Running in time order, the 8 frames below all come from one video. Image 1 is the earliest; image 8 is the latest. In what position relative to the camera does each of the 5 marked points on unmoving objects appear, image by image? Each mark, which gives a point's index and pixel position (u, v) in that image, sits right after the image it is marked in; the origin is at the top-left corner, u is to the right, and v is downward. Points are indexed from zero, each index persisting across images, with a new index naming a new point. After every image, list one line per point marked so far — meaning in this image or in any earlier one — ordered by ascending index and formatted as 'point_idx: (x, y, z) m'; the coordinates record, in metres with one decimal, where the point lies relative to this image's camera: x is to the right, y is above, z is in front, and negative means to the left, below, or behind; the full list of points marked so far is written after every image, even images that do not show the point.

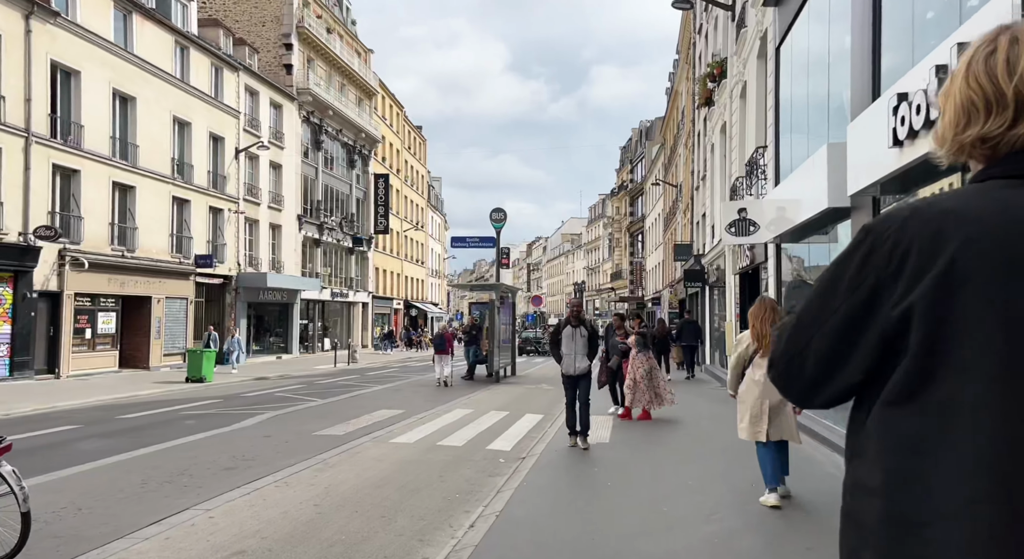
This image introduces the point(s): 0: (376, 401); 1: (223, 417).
0: (-2.5, -2.3, +15.0) m
1: (-4.7, -2.2, +13.2) m
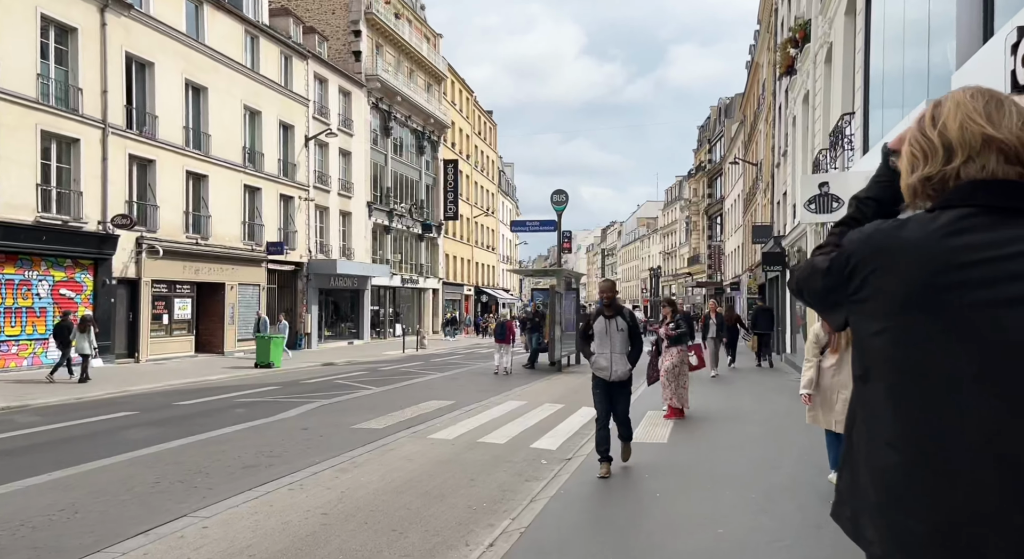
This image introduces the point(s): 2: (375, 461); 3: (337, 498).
0: (-1.5, -2.0, +14.6) m
1: (-3.8, -2.0, +13.0) m
2: (-1.3, -1.7, +7.4) m
3: (-1.3, -1.6, +6.0) m
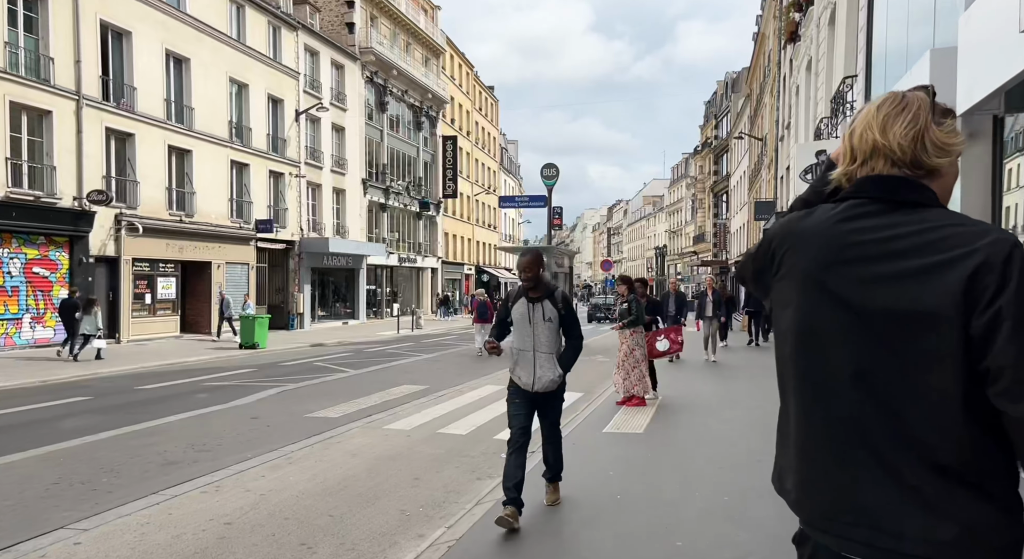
0: (-1.8, -1.6, +13.8) m
1: (-4.2, -1.7, +12.3) m
2: (-1.6, -1.5, +6.7) m
3: (-1.7, -1.5, +5.3) m
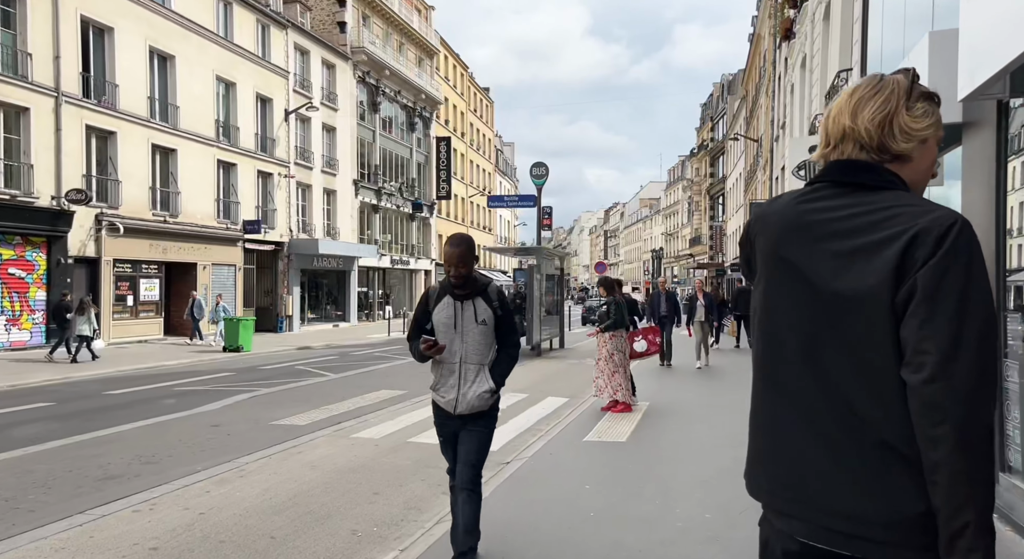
0: (-2.1, -1.6, +13.4) m
1: (-4.4, -1.7, +11.8) m
2: (-1.9, -1.5, +6.2) m
3: (-1.9, -1.5, +4.8) m
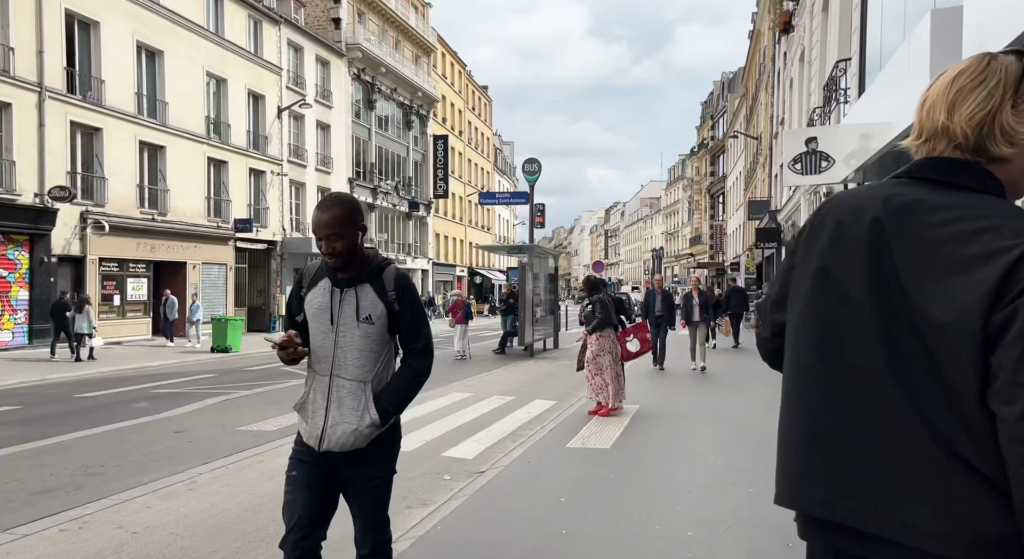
0: (-2.2, -1.6, +12.9) m
1: (-4.6, -1.7, +11.4) m
2: (-2.1, -1.4, +5.8) m
3: (-2.1, -1.4, +4.4) m
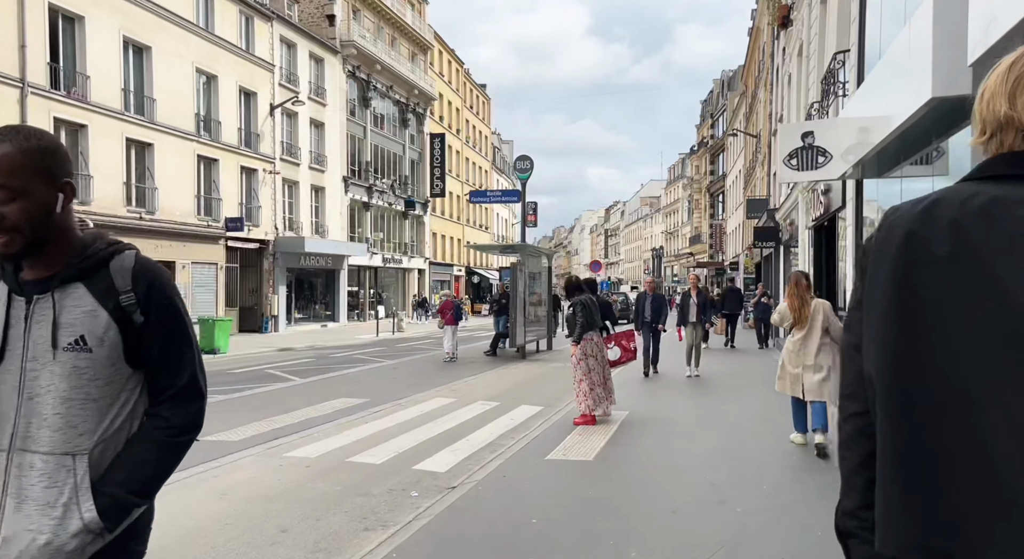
0: (-2.4, -1.6, +12.5) m
1: (-4.8, -1.7, +10.9) m
2: (-2.3, -1.4, +5.3) m
3: (-2.3, -1.4, +4.0) m
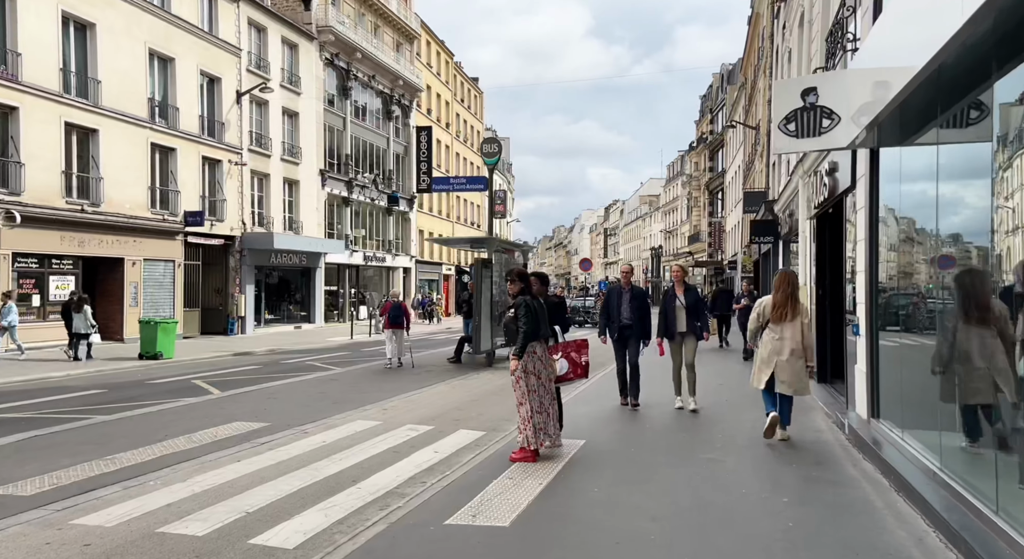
0: (-3.1, -1.6, +10.6) m
1: (-5.5, -1.6, +9.0) m
2: (-3.0, -1.4, +3.4) m
3: (-3.0, -1.4, +2.0) m
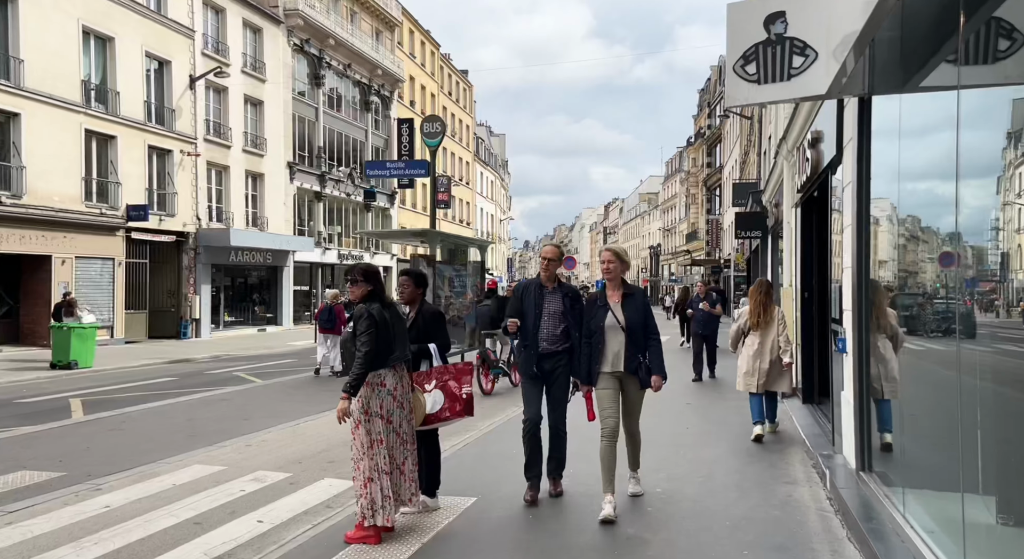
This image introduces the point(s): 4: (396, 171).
0: (-4.1, -1.6, +8.5) m
1: (-6.5, -1.6, +7.0) m
2: (-4.0, -1.4, +1.3) m
3: (-4.1, -1.4, 0.0) m
4: (-2.0, +1.9, +14.1) m
